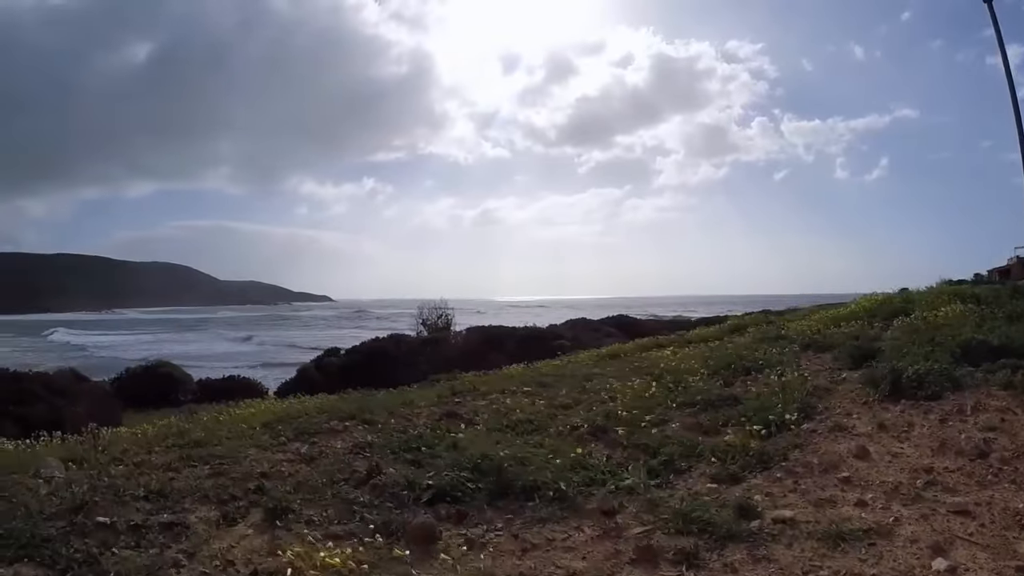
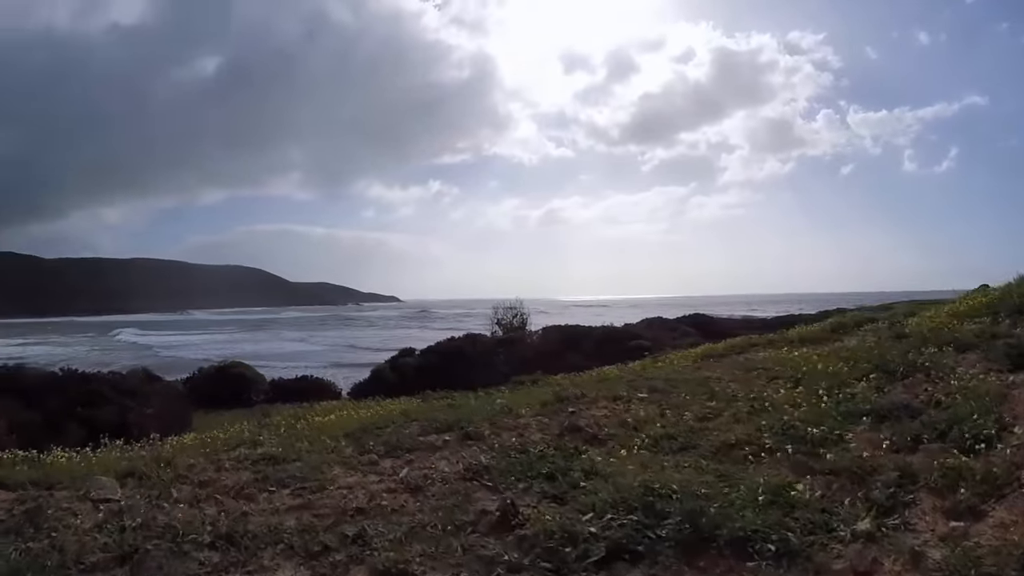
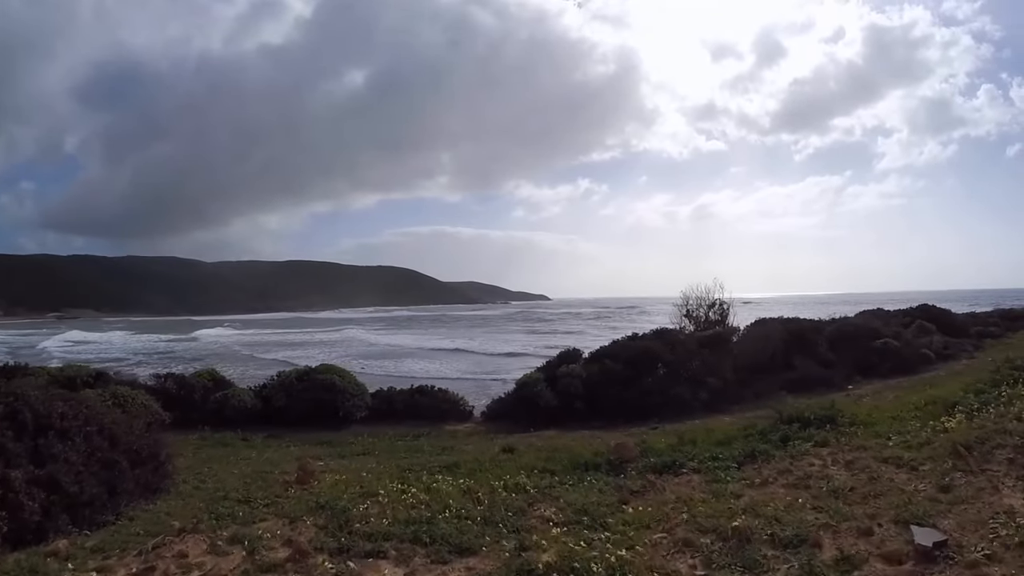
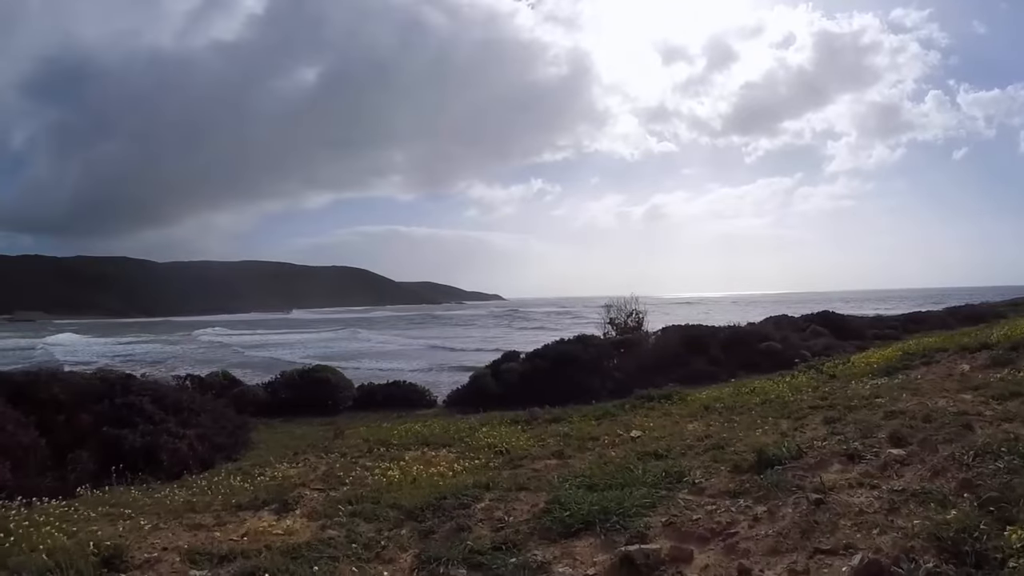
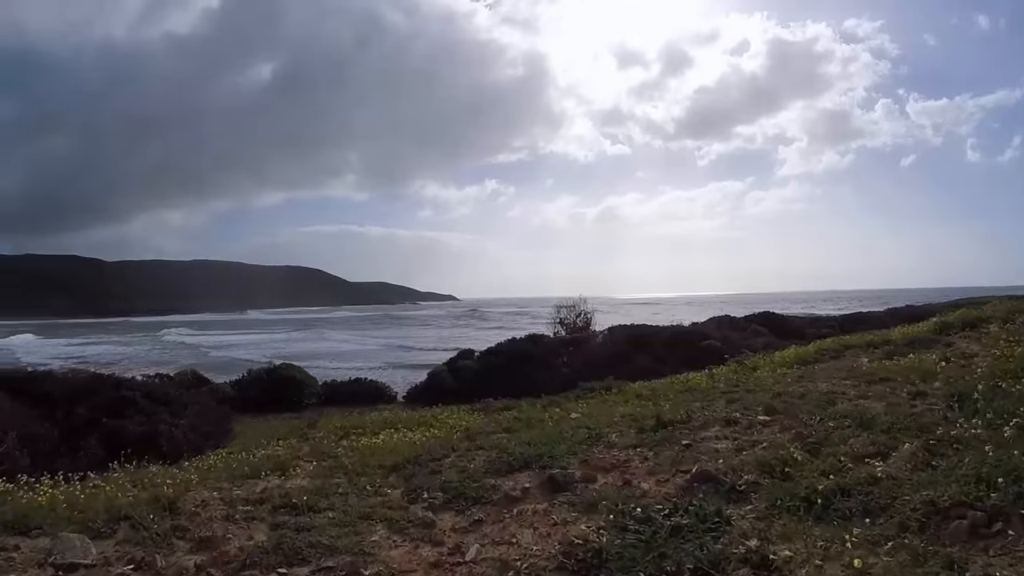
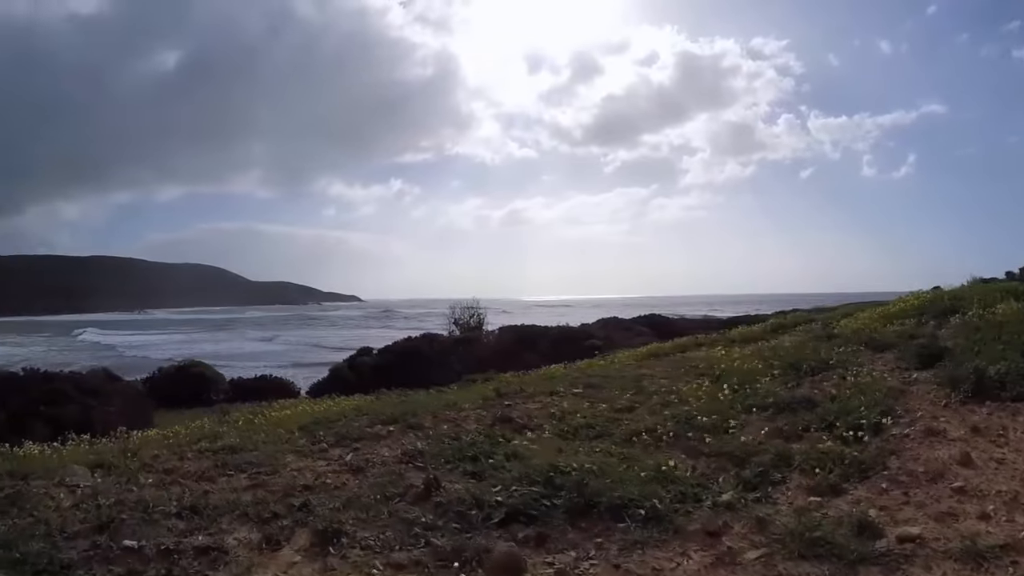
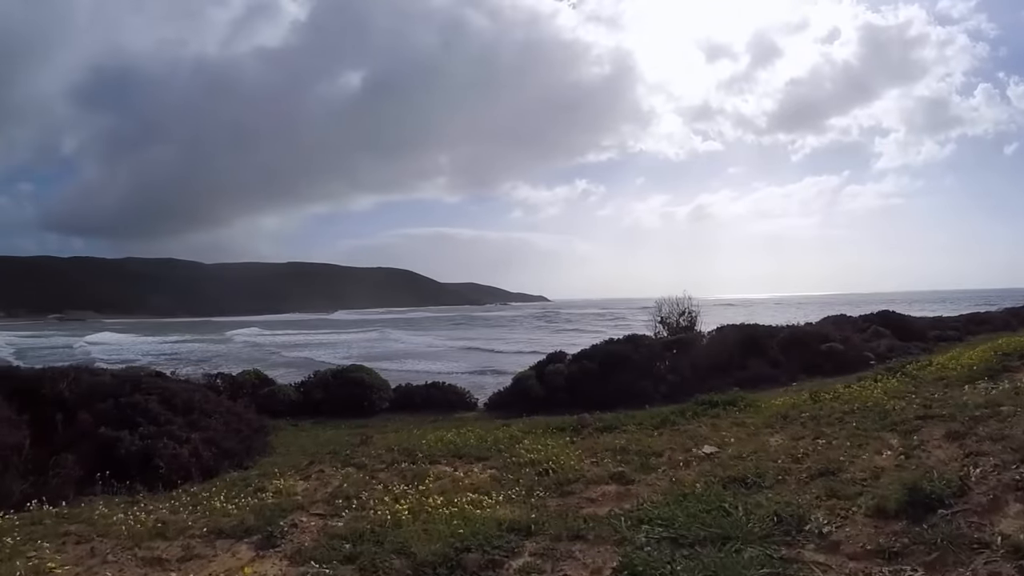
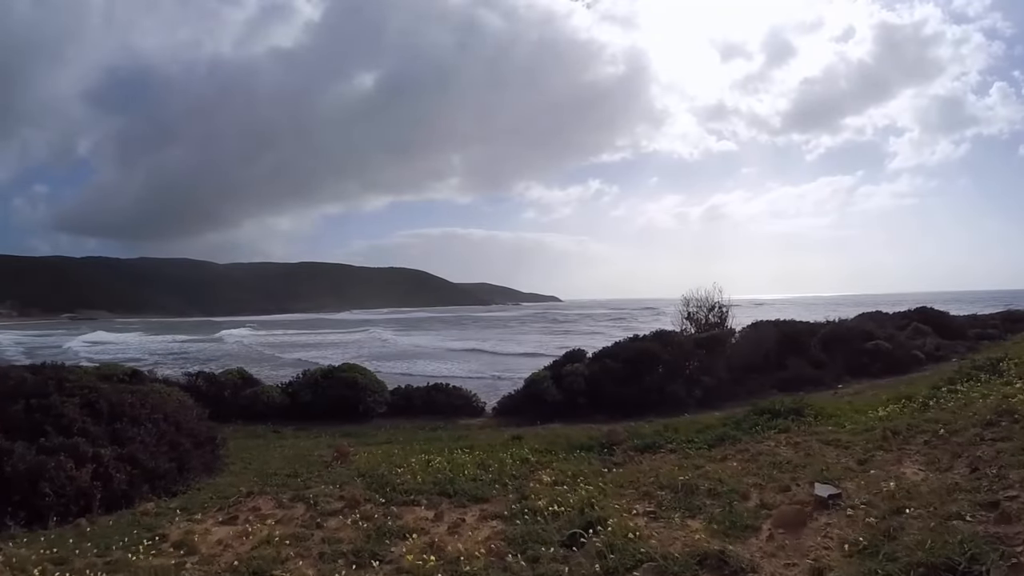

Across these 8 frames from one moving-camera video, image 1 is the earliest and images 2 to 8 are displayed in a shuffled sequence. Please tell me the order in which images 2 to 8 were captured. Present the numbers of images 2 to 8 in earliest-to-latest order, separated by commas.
6, 2, 5, 4, 7, 8, 3
